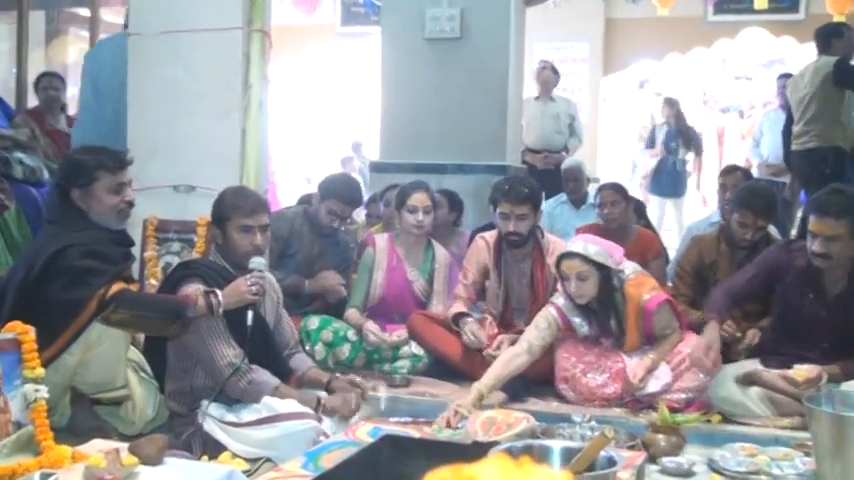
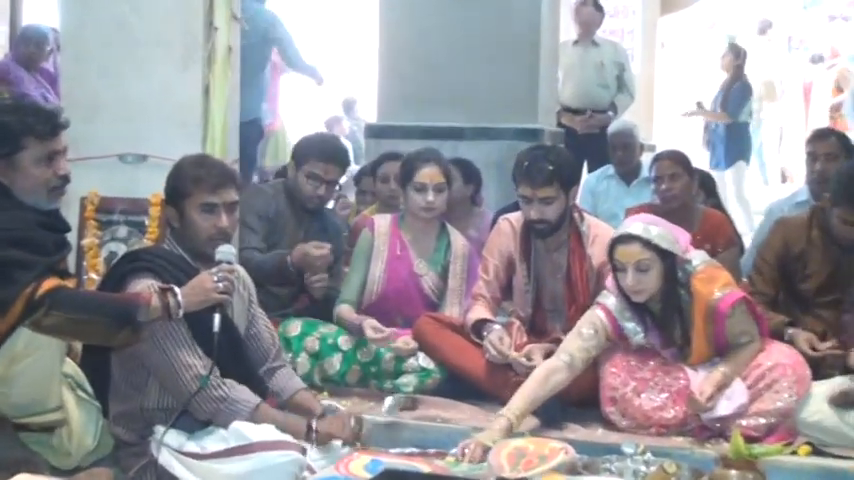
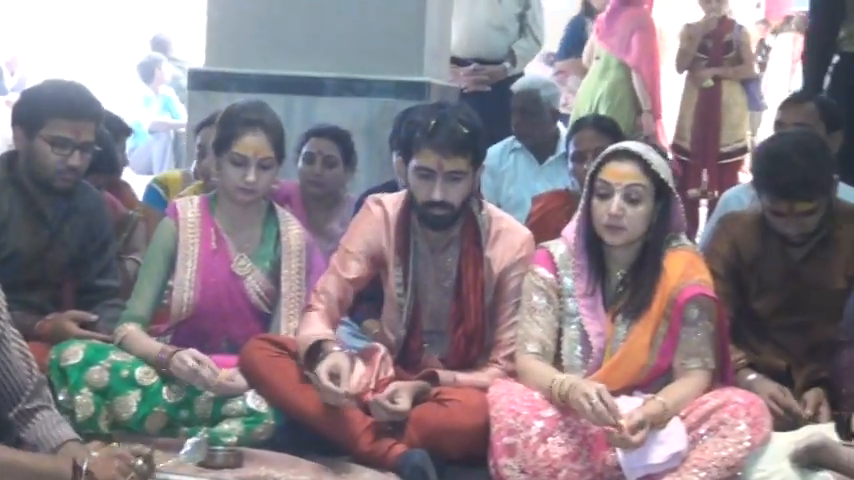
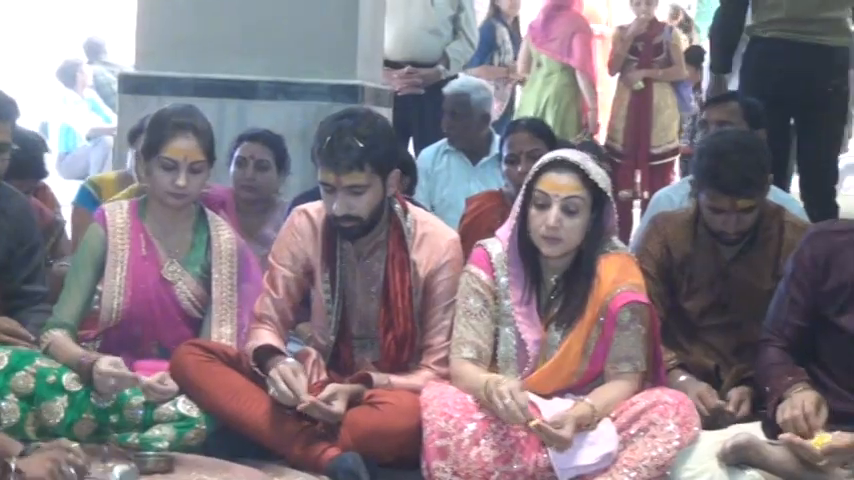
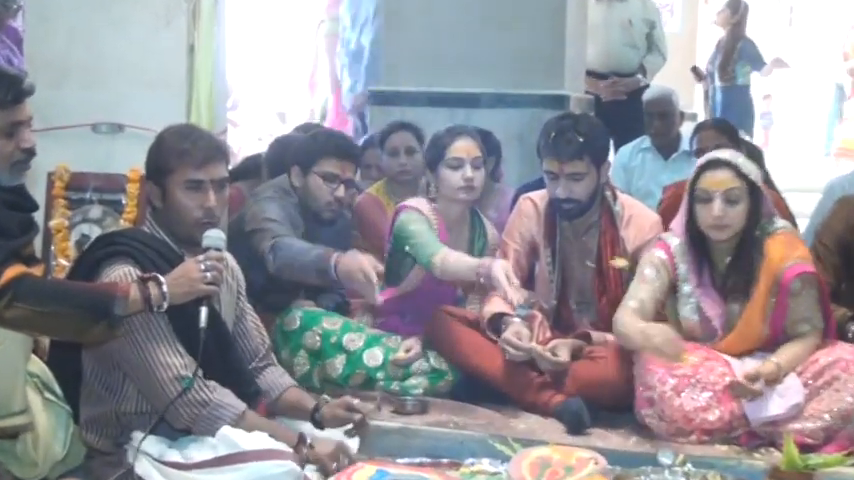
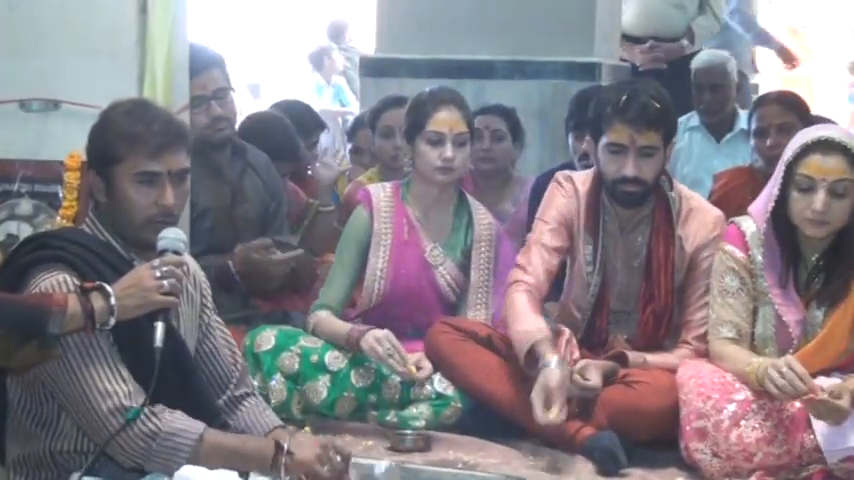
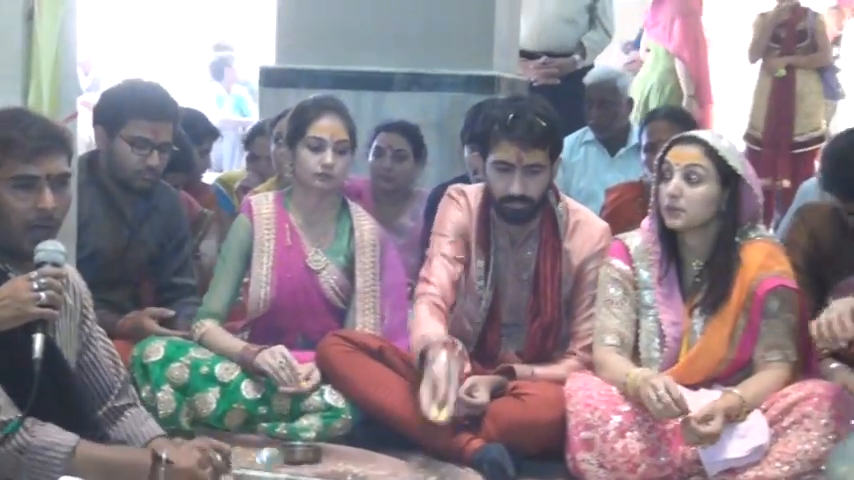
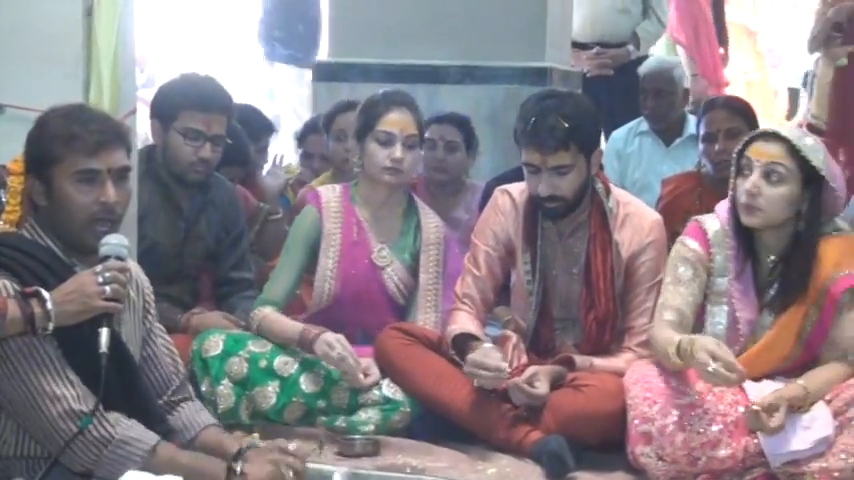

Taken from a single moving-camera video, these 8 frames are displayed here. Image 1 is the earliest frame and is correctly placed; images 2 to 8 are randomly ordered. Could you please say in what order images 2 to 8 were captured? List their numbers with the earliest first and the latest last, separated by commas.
2, 5, 6, 8, 7, 3, 4
